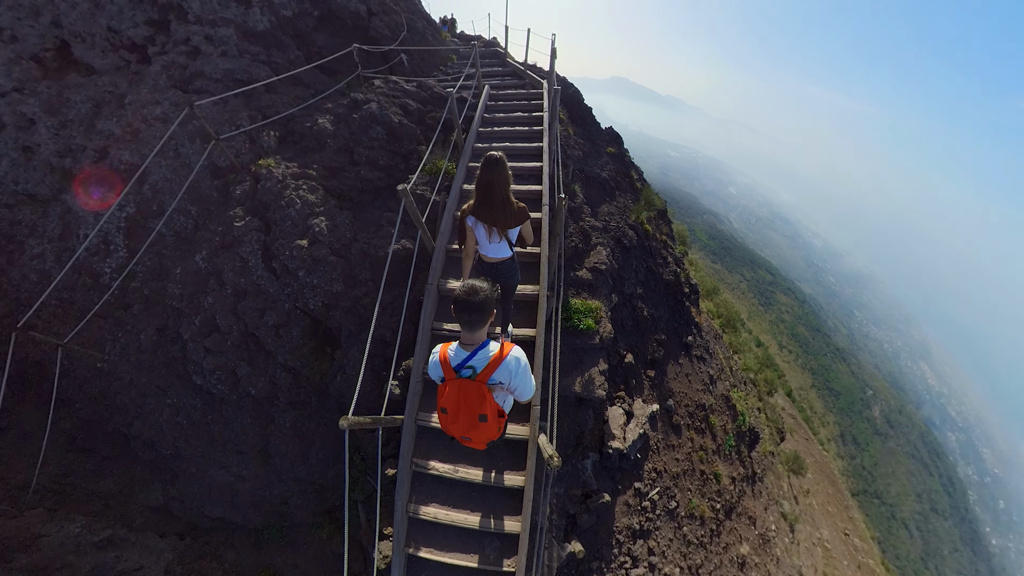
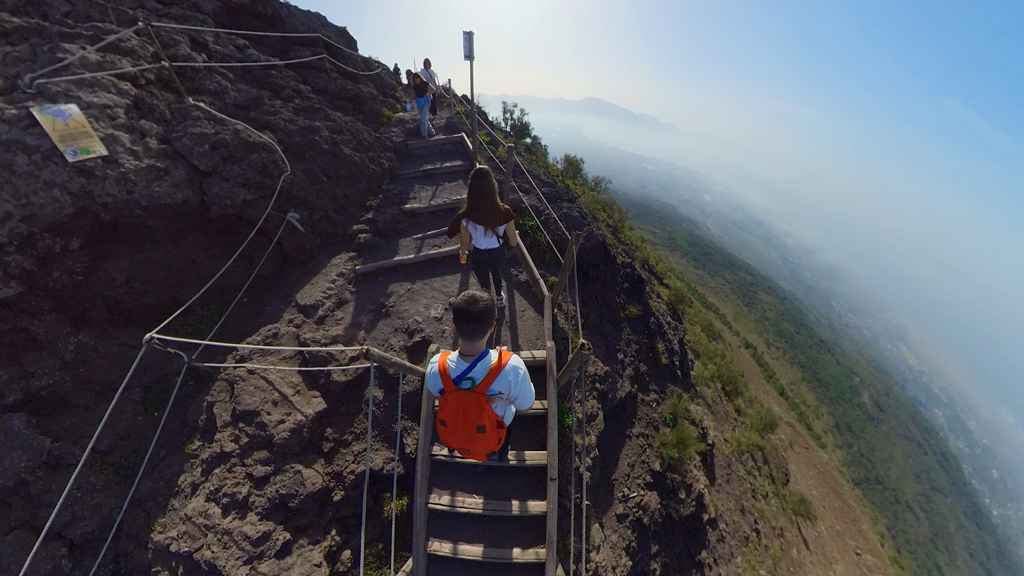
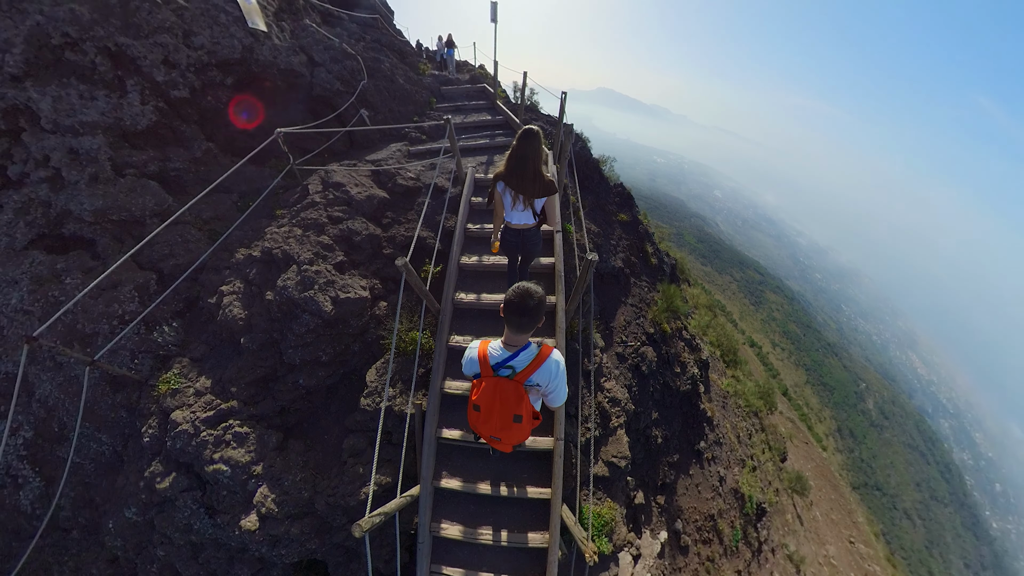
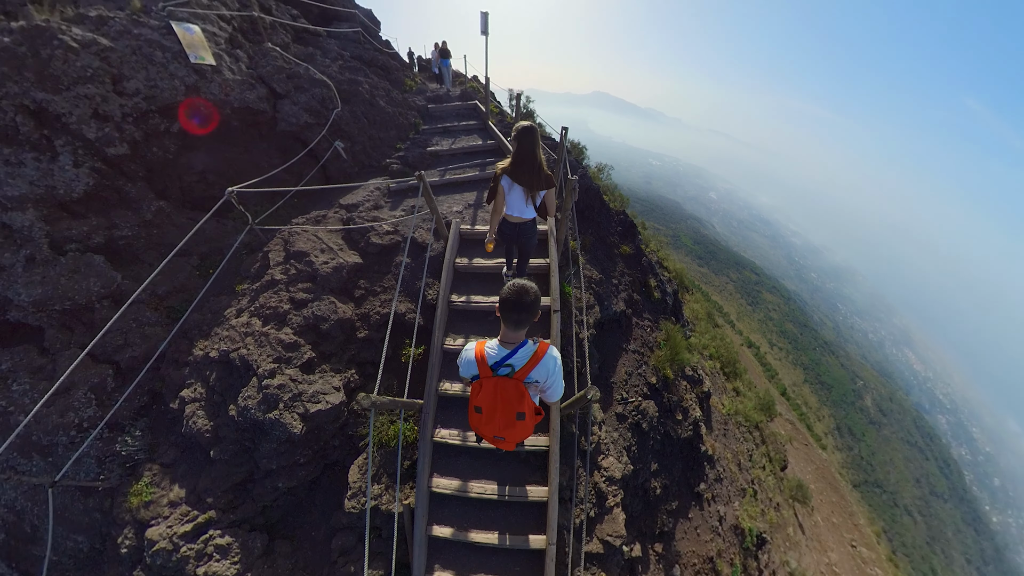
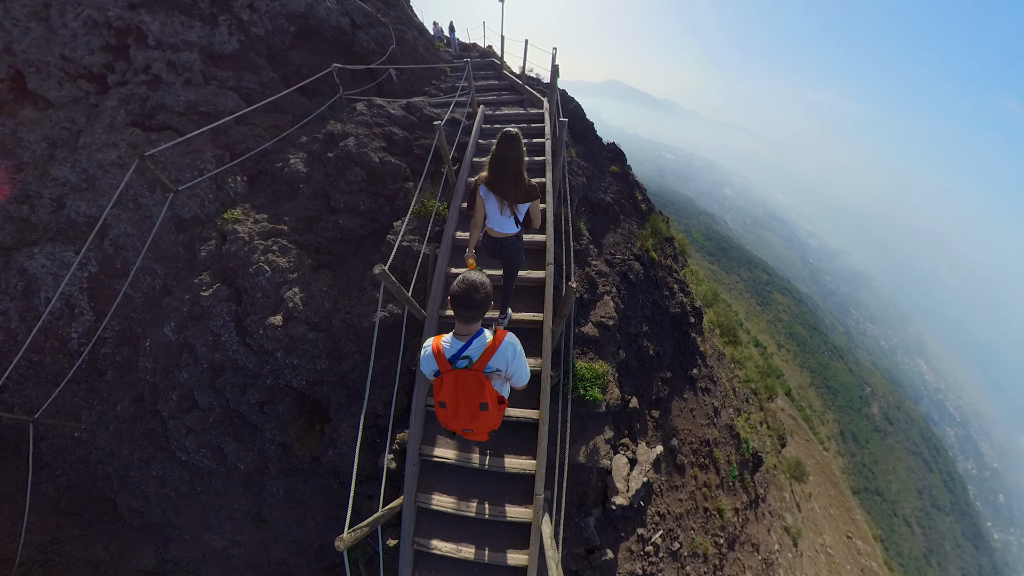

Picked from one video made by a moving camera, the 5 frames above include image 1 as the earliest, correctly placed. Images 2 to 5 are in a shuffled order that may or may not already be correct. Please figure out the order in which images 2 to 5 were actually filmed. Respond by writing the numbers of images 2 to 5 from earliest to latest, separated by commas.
5, 3, 4, 2
